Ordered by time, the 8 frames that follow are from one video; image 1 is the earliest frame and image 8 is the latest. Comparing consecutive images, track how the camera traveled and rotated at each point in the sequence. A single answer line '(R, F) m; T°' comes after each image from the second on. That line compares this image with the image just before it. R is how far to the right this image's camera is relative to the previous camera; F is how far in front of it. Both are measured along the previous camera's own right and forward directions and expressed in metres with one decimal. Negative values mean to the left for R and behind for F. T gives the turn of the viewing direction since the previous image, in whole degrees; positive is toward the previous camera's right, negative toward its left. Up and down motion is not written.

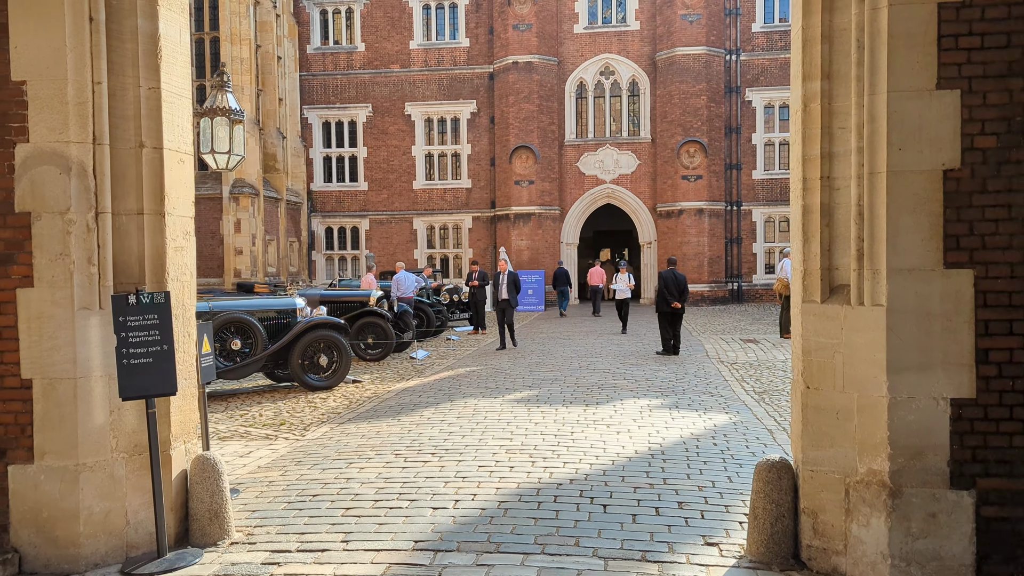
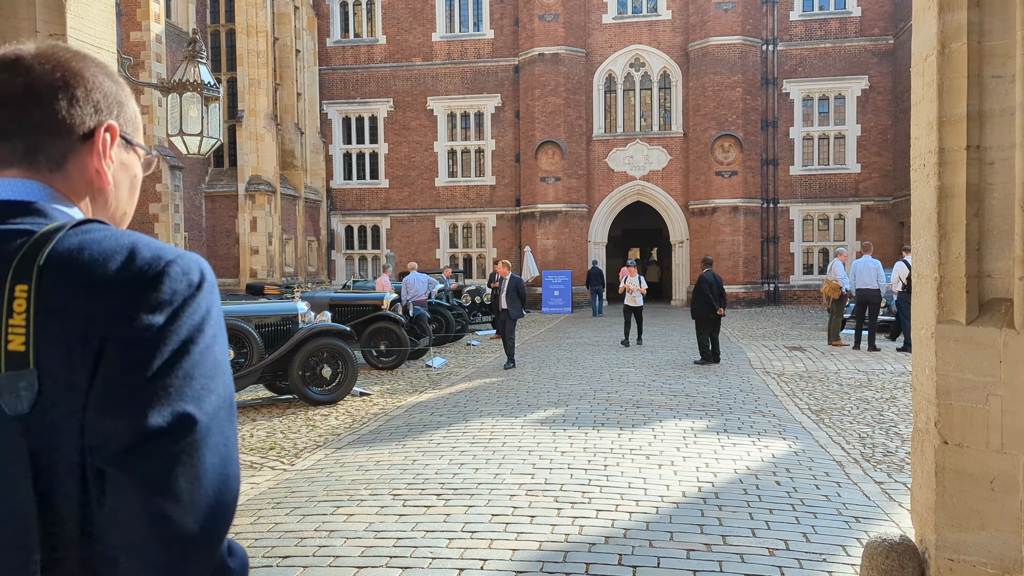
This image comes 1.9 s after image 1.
(0.0, +1.0) m; -2°
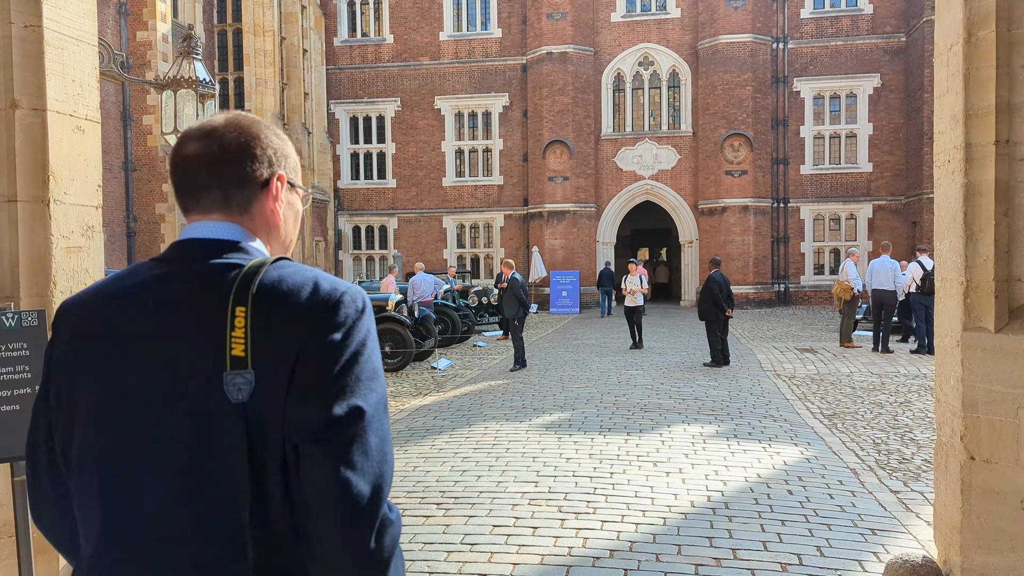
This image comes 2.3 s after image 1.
(0.0, +0.2) m; -1°
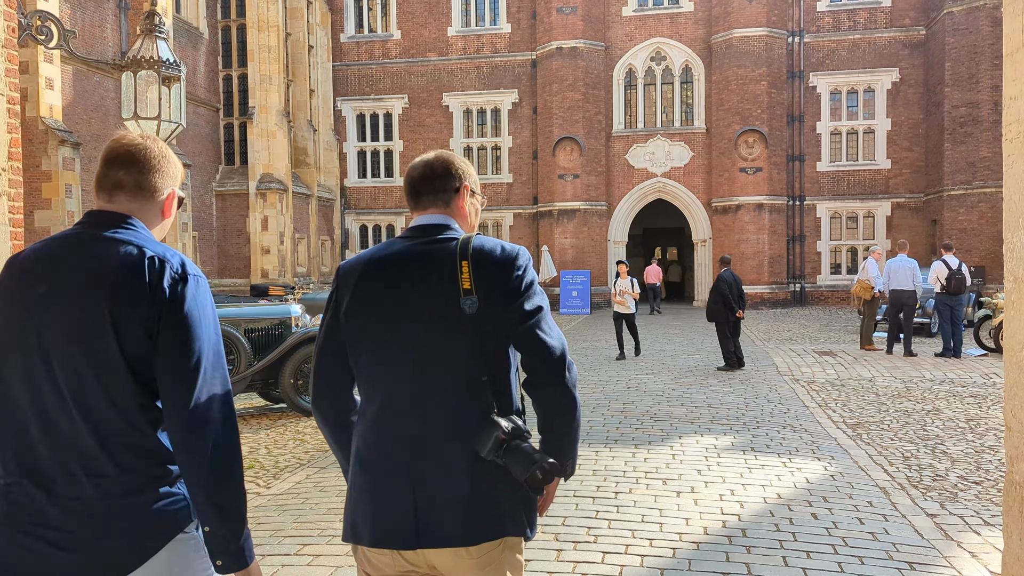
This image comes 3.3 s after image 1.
(+0.1, +0.5) m; -1°
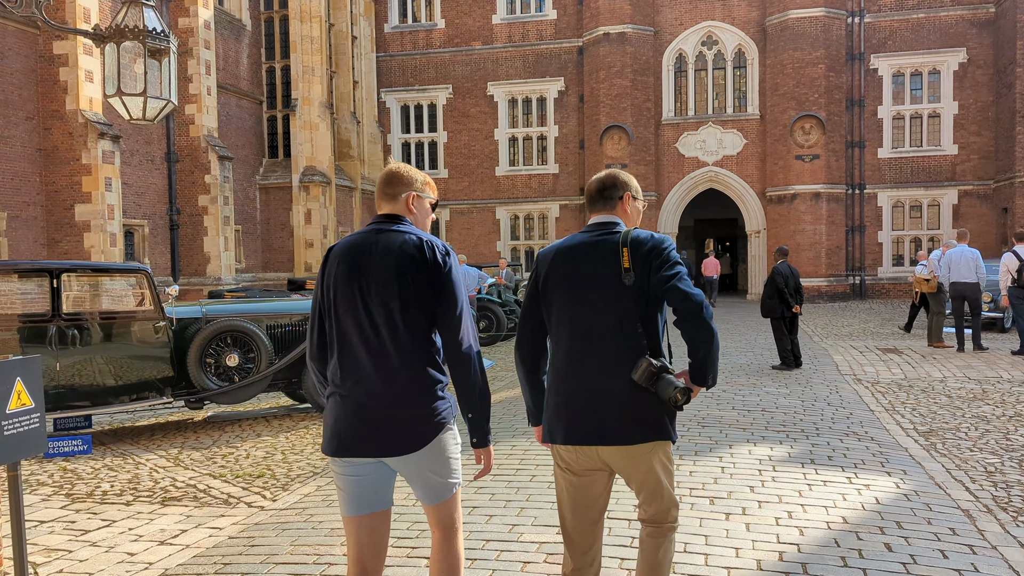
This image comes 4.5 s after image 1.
(+0.1, +0.6) m; -3°
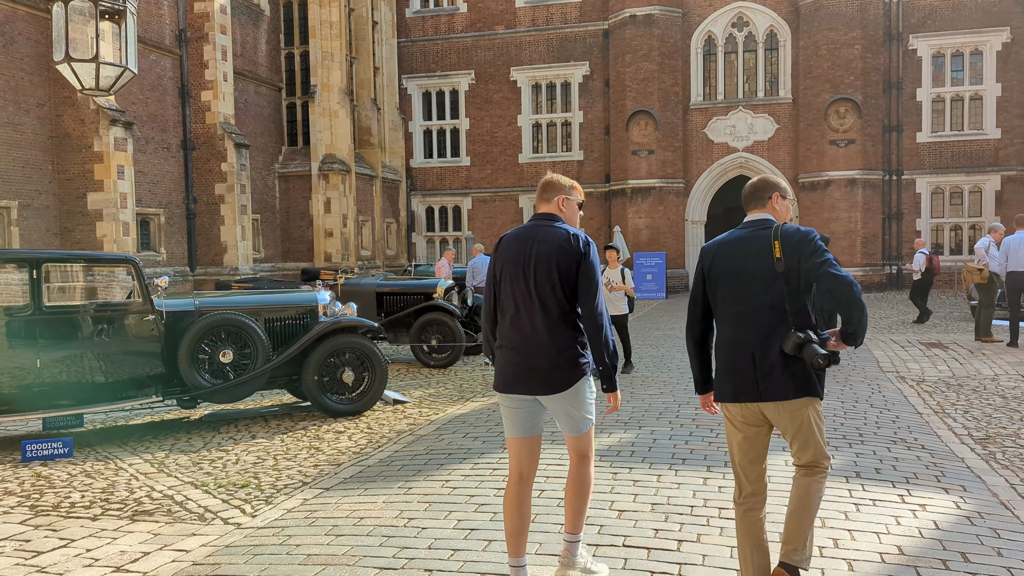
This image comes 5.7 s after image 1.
(+0.1, +0.6) m; -2°
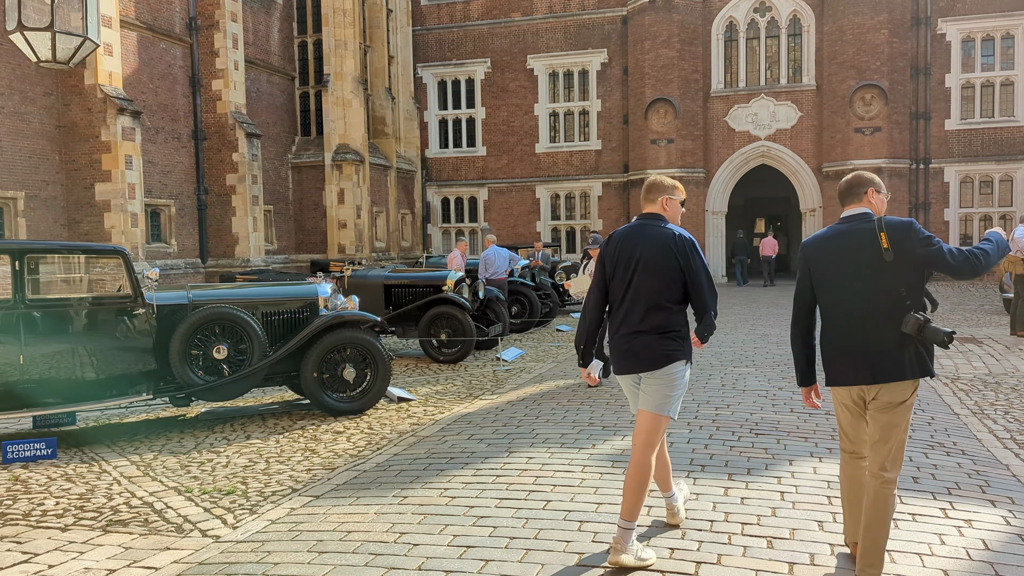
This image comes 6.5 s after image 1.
(+0.1, +0.4) m; -1°
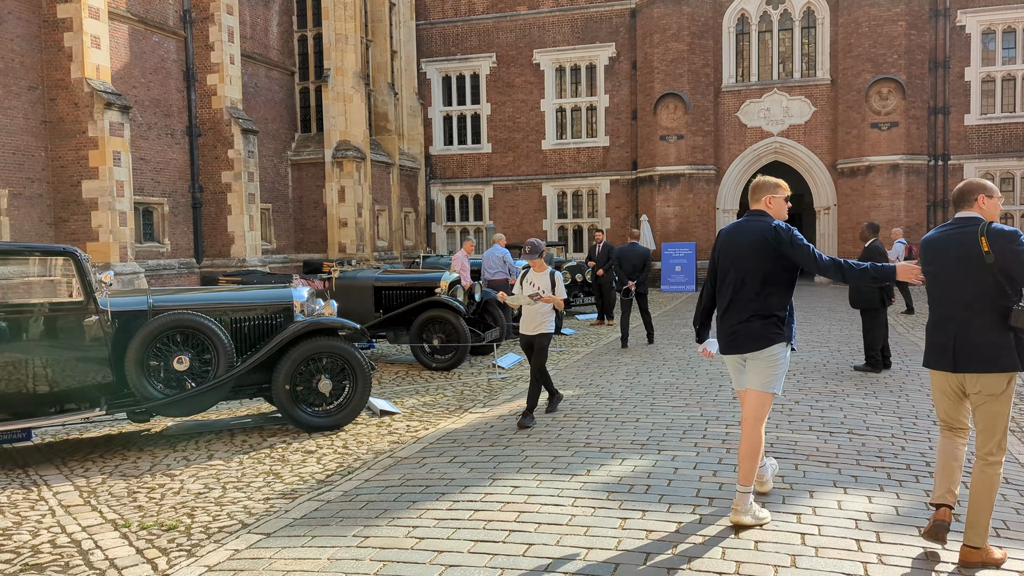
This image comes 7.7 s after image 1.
(+0.2, +0.6) m; -1°
